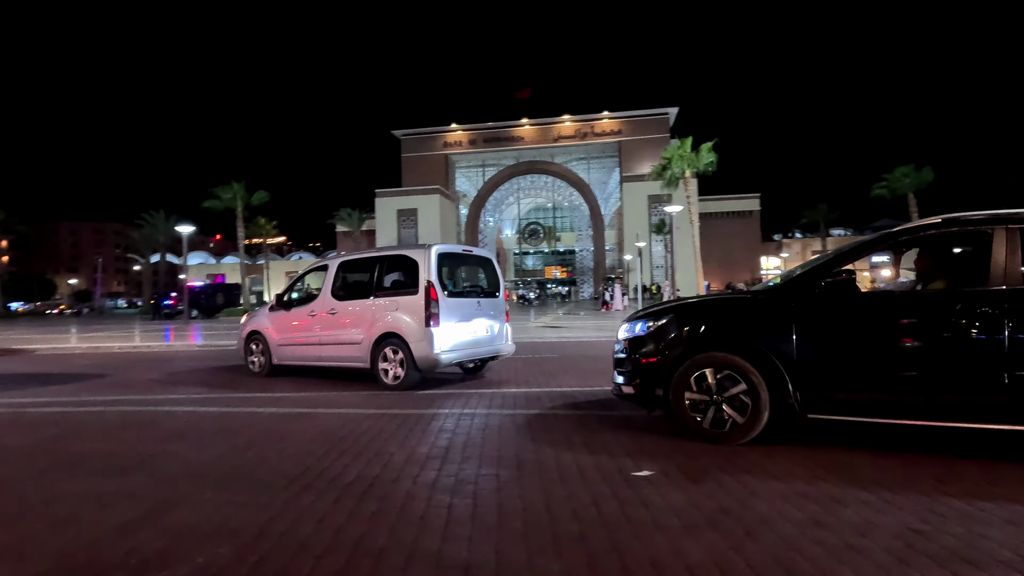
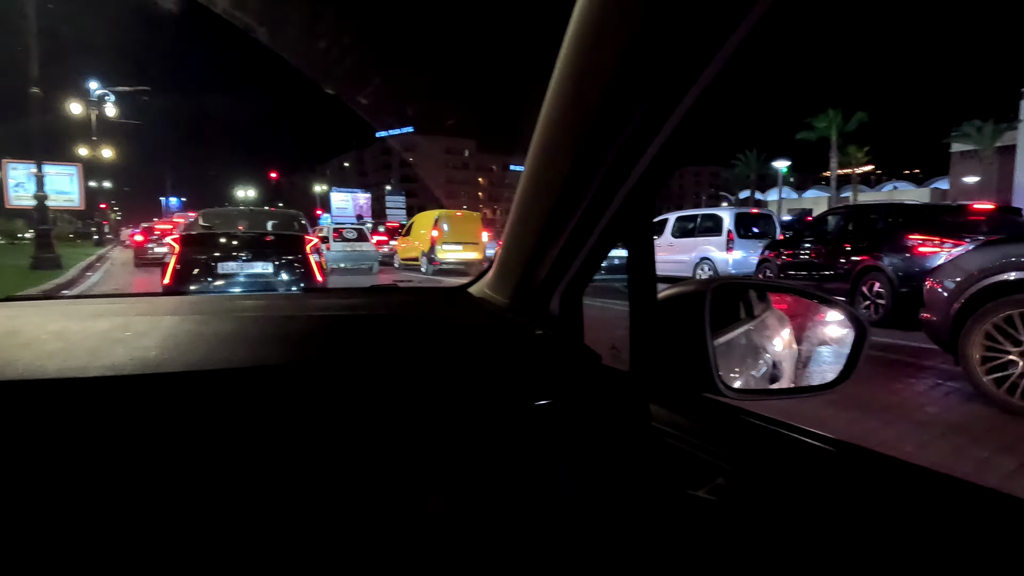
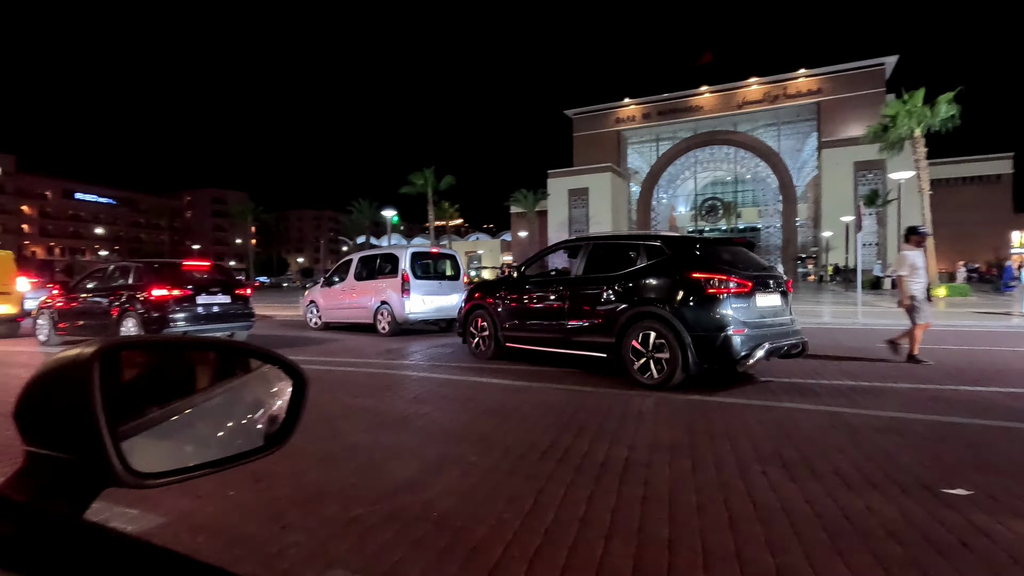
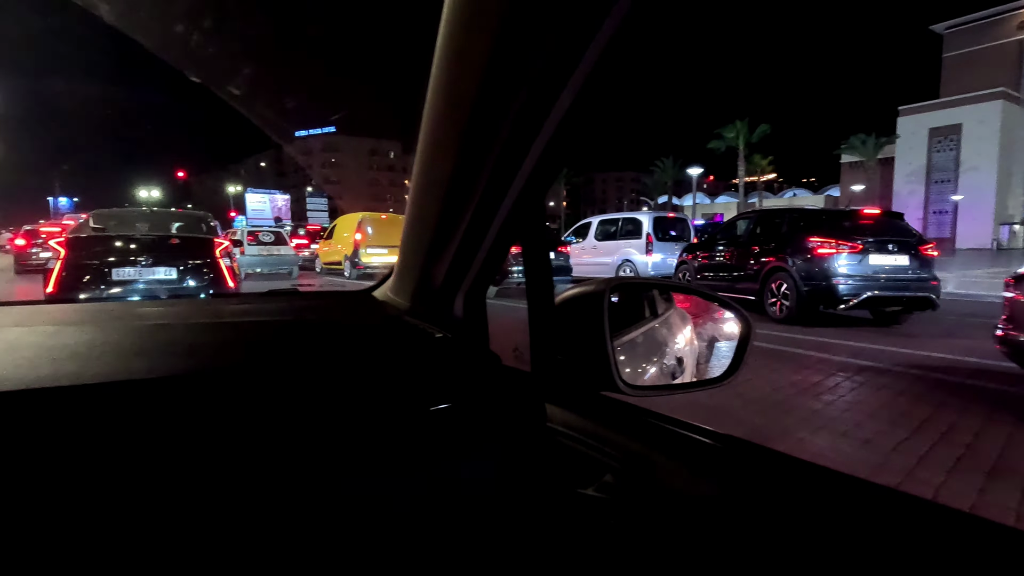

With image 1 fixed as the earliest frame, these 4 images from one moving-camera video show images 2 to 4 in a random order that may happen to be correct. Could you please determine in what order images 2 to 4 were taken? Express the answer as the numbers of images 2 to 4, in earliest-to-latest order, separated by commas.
3, 4, 2
